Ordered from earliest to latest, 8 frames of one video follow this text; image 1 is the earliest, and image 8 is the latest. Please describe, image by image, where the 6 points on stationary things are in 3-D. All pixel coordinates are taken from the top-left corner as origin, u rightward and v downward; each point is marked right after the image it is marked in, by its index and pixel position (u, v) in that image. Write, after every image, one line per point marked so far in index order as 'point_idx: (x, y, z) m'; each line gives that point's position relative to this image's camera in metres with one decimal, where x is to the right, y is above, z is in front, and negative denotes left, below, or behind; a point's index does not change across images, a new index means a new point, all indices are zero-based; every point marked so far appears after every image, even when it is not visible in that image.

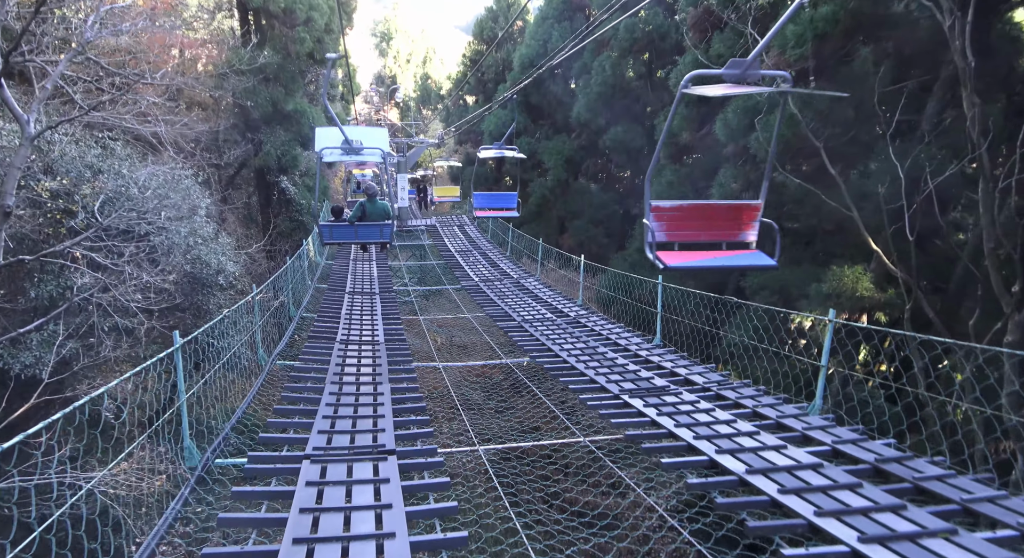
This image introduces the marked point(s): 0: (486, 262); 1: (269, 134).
0: (-0.3, +0.2, +10.2) m
1: (-4.2, +2.5, +12.0) m
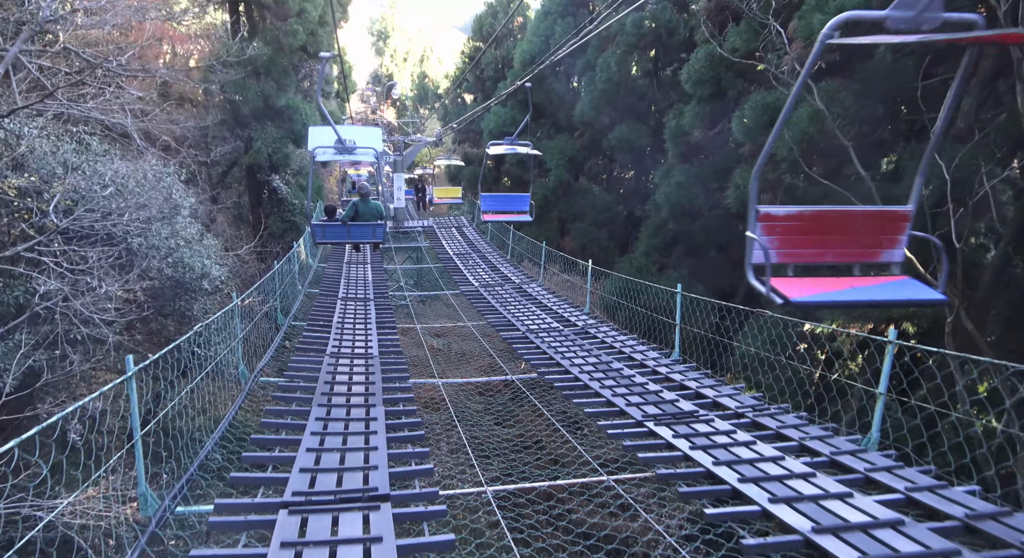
0: (-0.3, +0.1, +9.8) m
1: (-4.2, +2.5, +11.5) m
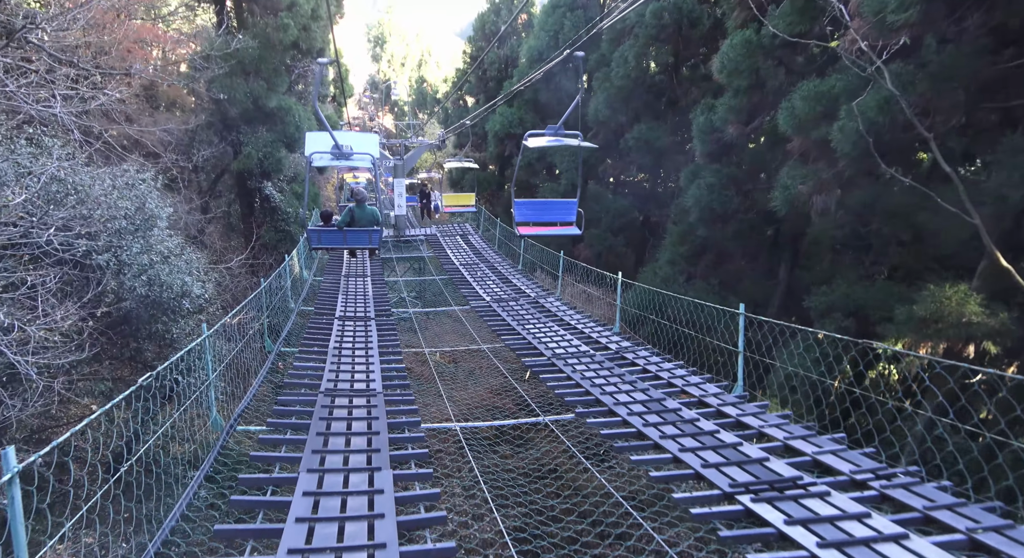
0: (-0.2, 0.0, +9.0) m
1: (-4.1, +2.2, +10.8) m
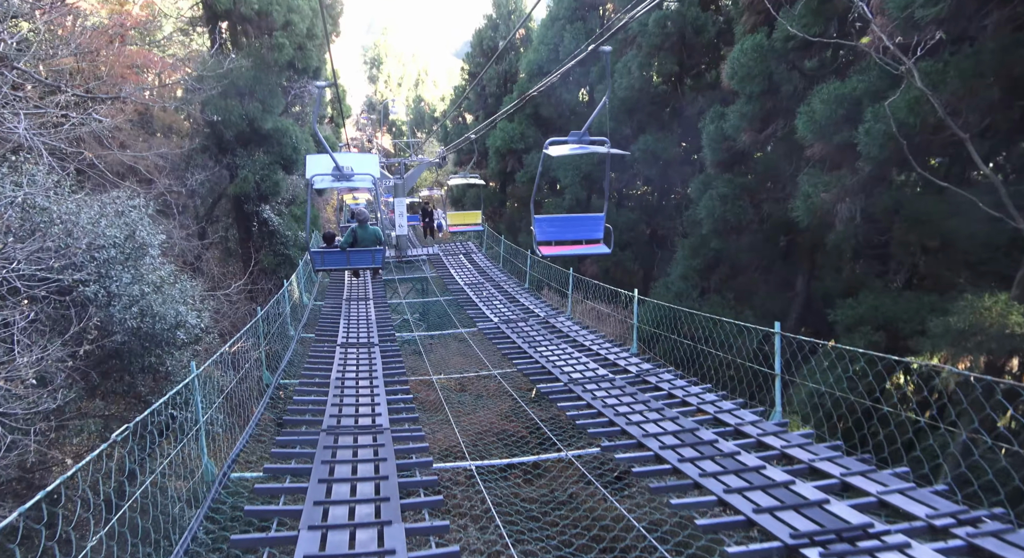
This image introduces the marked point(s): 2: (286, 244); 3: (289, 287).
0: (-0.1, -0.3, +8.8) m
1: (-4.0, +1.8, +10.5) m
2: (-3.7, +0.6, +11.4) m
3: (-2.7, -0.1, +8.2) m
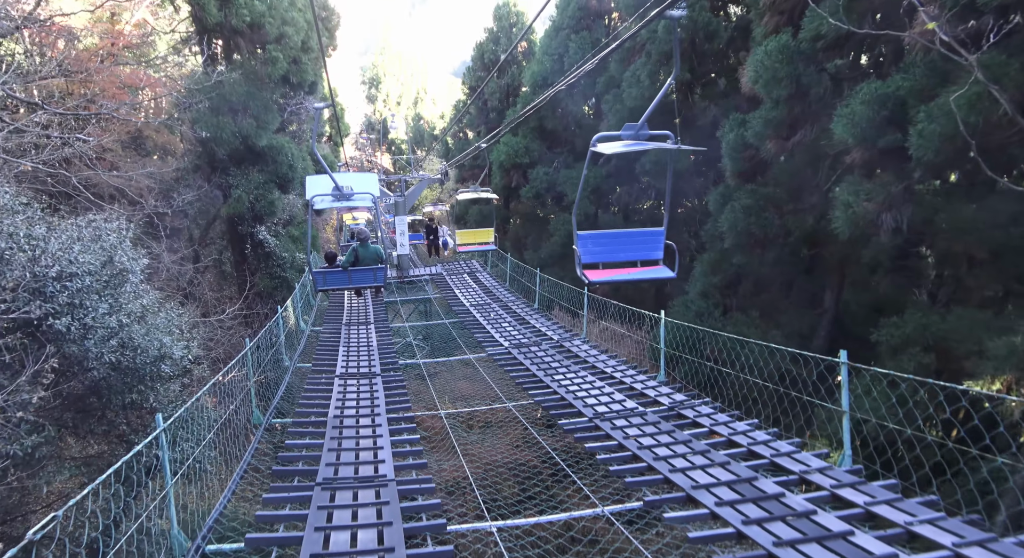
0: (0.0, -0.5, +8.3) m
1: (-3.9, +1.5, +10.1) m
2: (-3.6, +0.2, +11.0) m
3: (-2.6, -0.4, +7.7) m
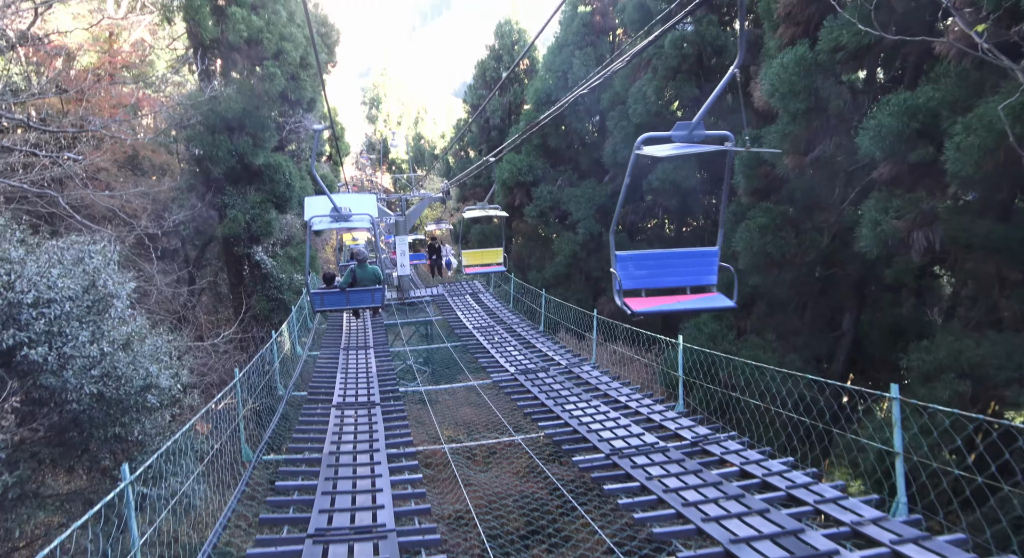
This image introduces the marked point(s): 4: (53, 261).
0: (+0.1, -0.8, +8.0) m
1: (-3.9, +1.2, +9.8) m
2: (-3.6, -0.1, +10.7) m
3: (-2.5, -0.6, +7.4) m
4: (-3.3, +0.1, +5.0) m
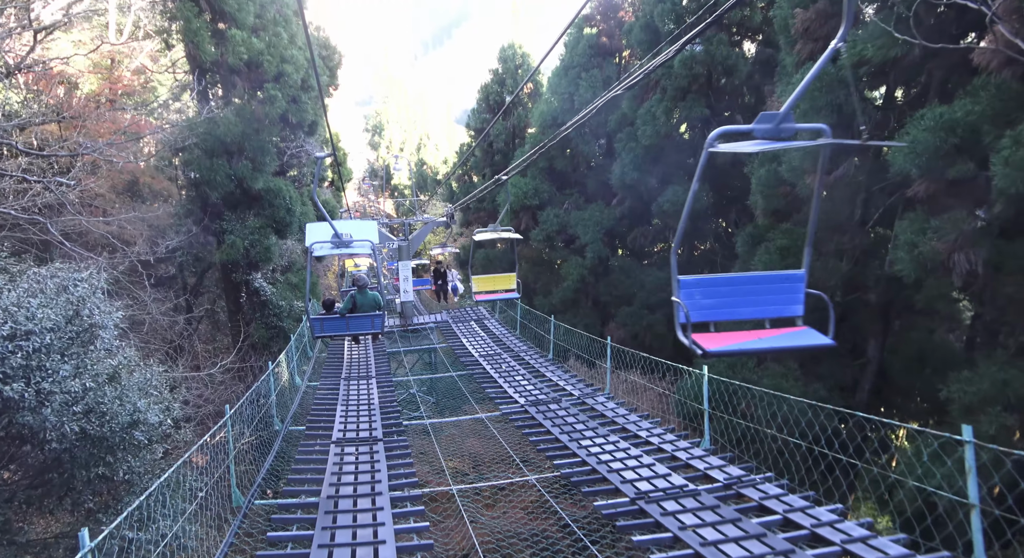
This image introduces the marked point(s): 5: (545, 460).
0: (+0.2, -1.1, +7.6) m
1: (-3.8, +0.8, +9.6) m
2: (-3.5, -0.5, +10.4) m
3: (-2.4, -0.9, +7.1) m
4: (-3.2, -0.1, +4.8) m
5: (+0.3, -1.9, +7.4) m
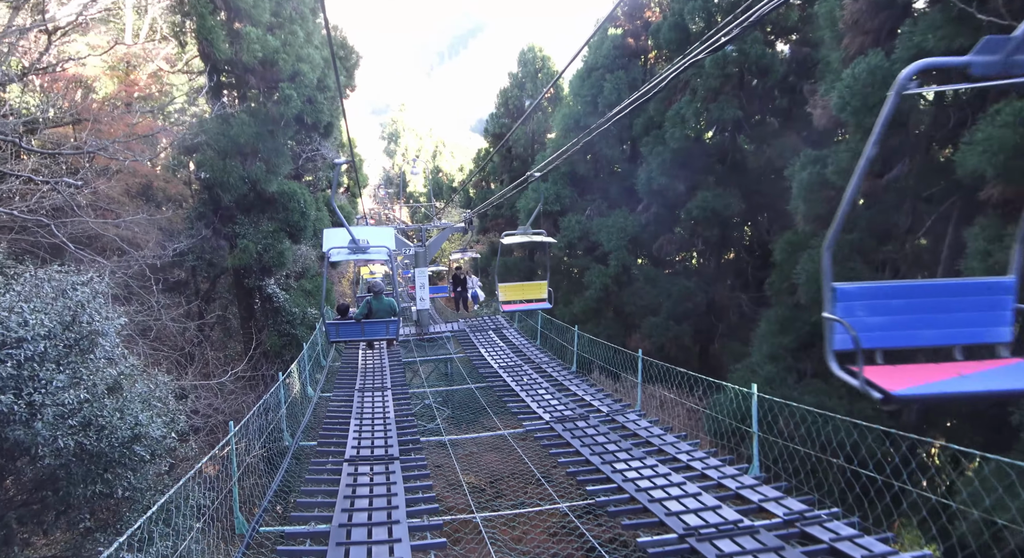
0: (+0.4, -1.1, +7.2) m
1: (-3.5, +0.7, +9.3) m
2: (-3.2, -0.6, +10.1) m
3: (-2.2, -1.0, +6.7) m
4: (-3.0, -0.1, +4.5) m
5: (+0.5, -1.9, +7.0) m
